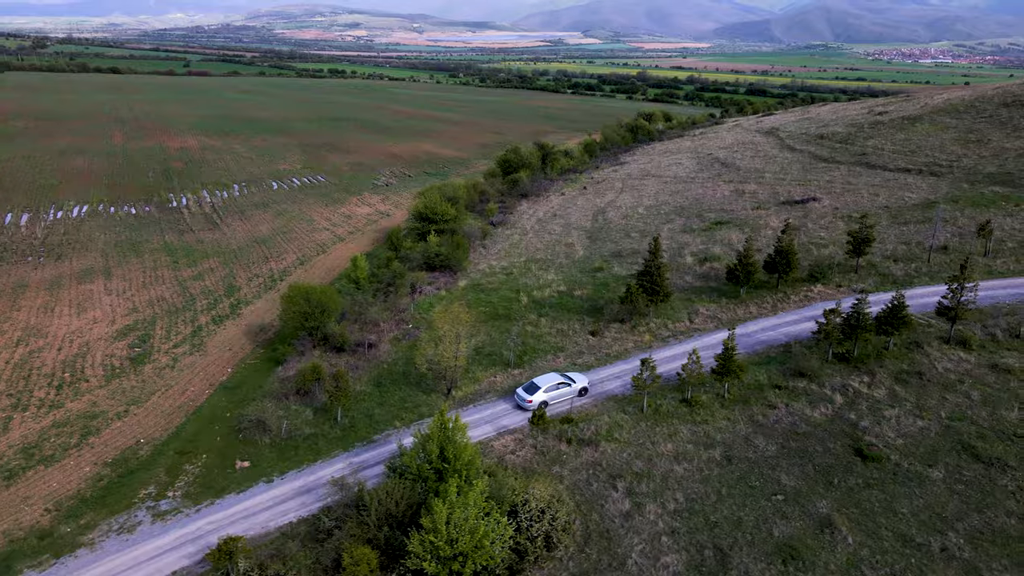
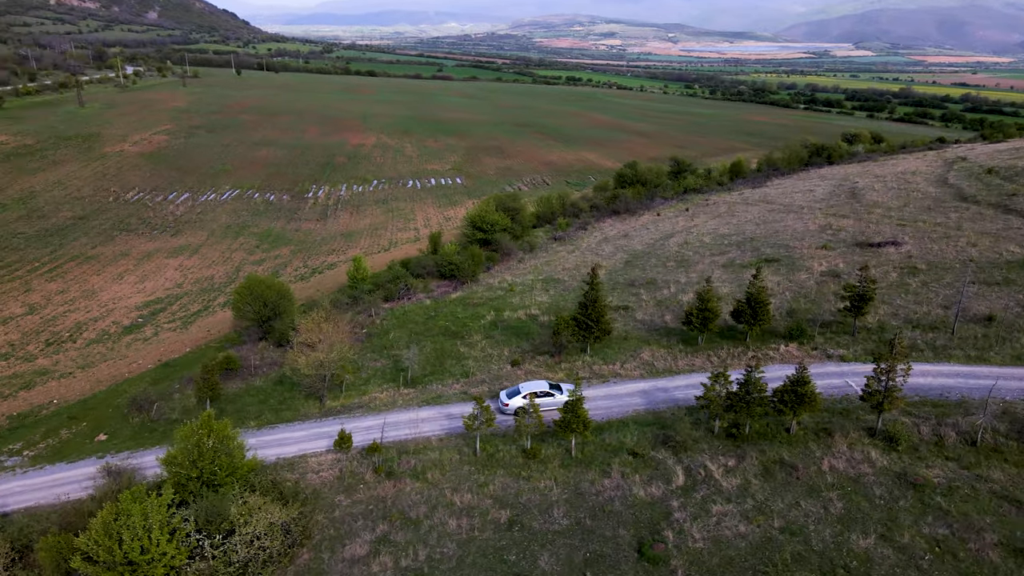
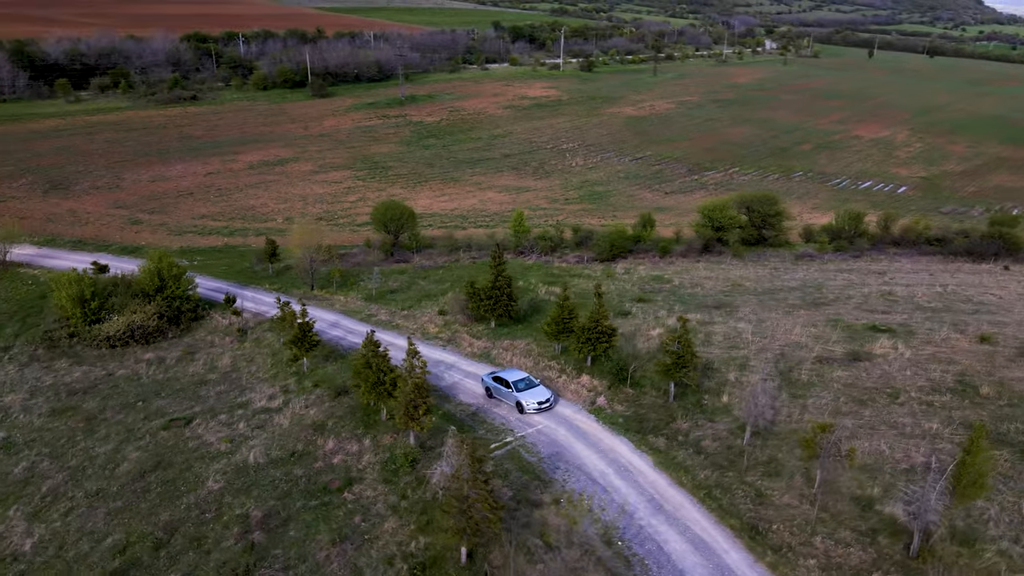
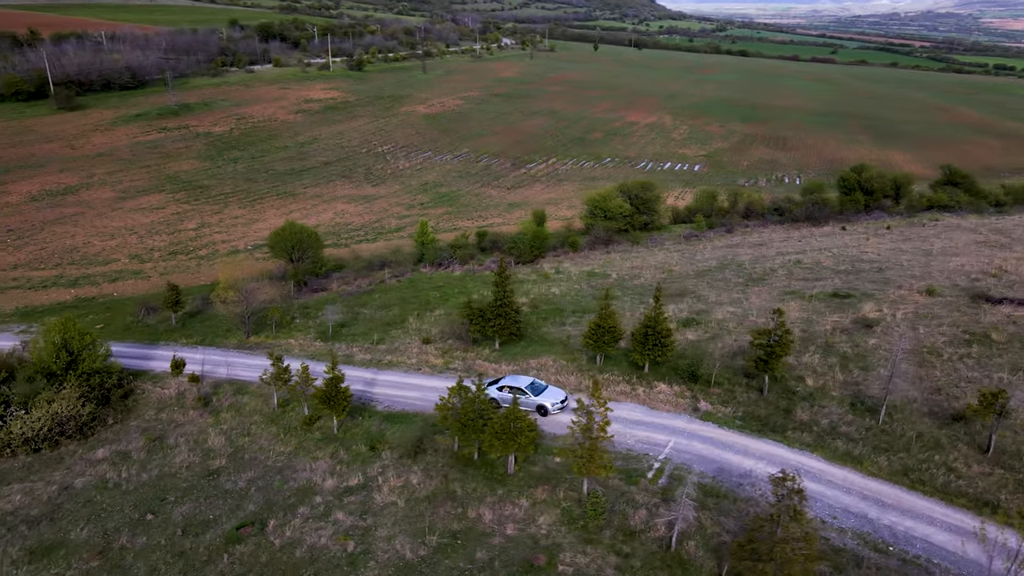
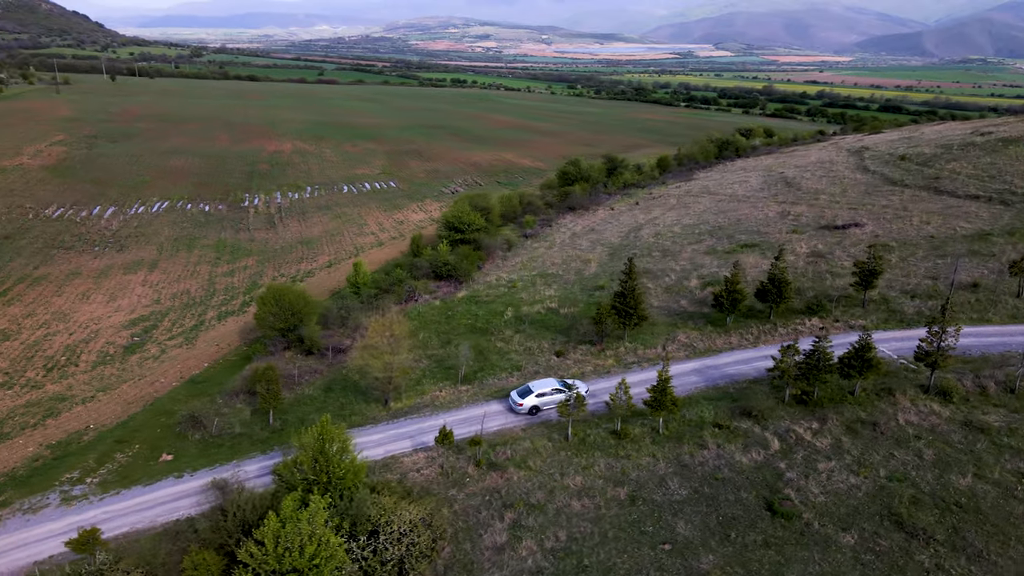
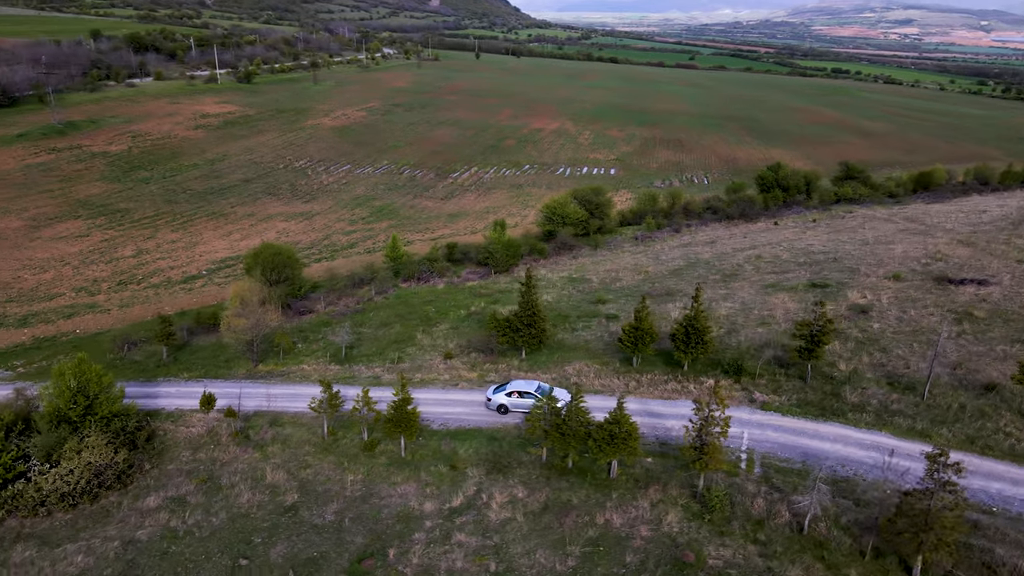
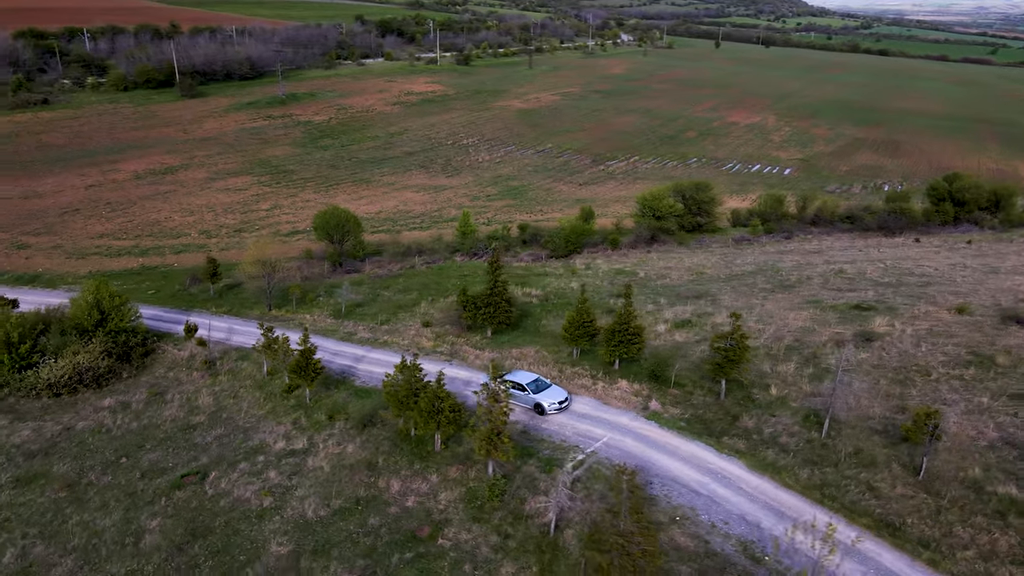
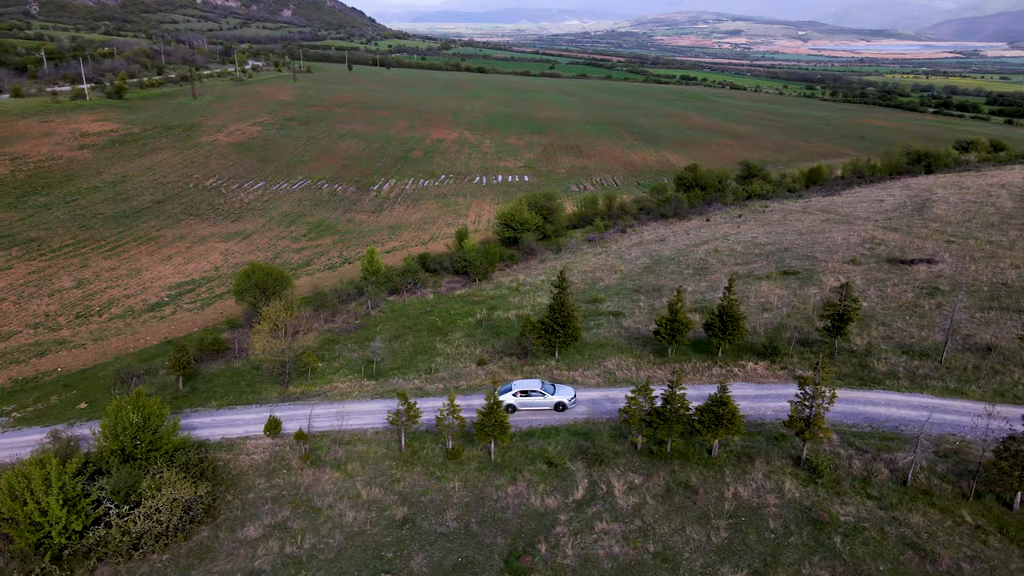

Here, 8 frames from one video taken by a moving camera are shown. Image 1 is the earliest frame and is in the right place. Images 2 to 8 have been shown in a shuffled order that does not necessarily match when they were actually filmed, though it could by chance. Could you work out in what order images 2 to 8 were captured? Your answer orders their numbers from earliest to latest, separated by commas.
5, 2, 8, 6, 4, 7, 3
